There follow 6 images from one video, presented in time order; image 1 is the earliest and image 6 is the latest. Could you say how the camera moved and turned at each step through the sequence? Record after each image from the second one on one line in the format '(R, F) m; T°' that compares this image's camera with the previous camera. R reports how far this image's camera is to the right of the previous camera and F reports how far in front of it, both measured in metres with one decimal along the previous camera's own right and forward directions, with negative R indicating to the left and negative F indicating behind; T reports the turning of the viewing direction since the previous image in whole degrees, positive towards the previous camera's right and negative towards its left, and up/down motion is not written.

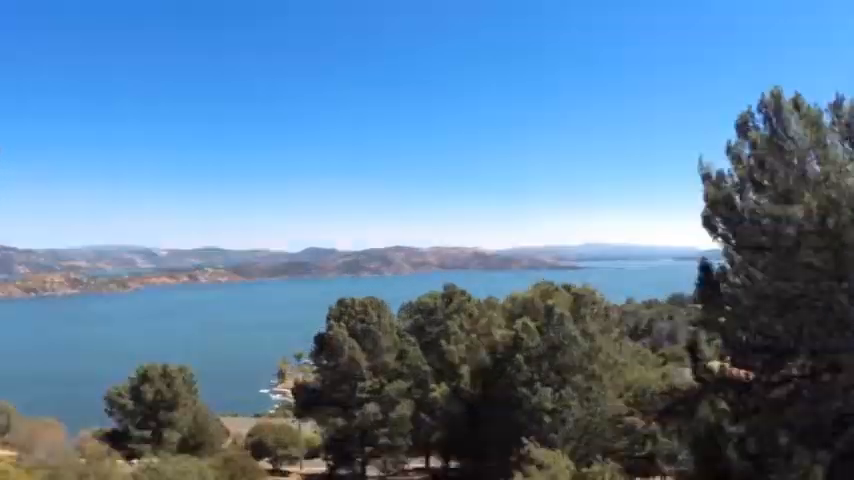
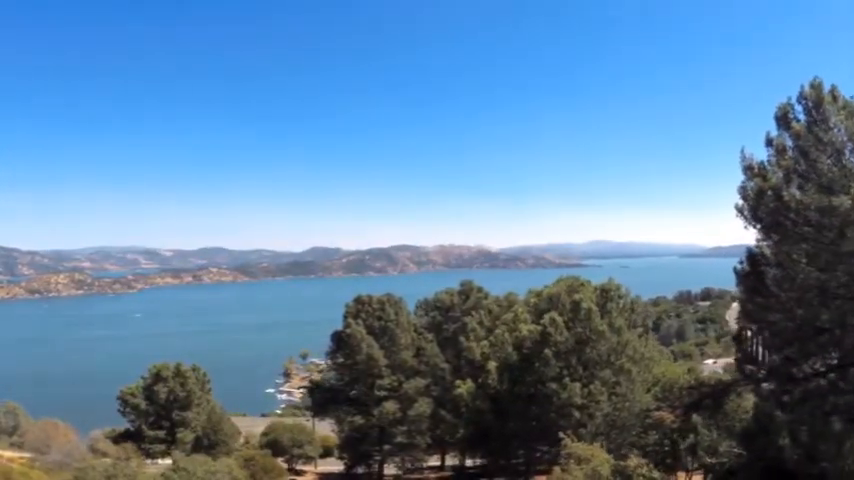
(-0.6, +0.5) m; 0°
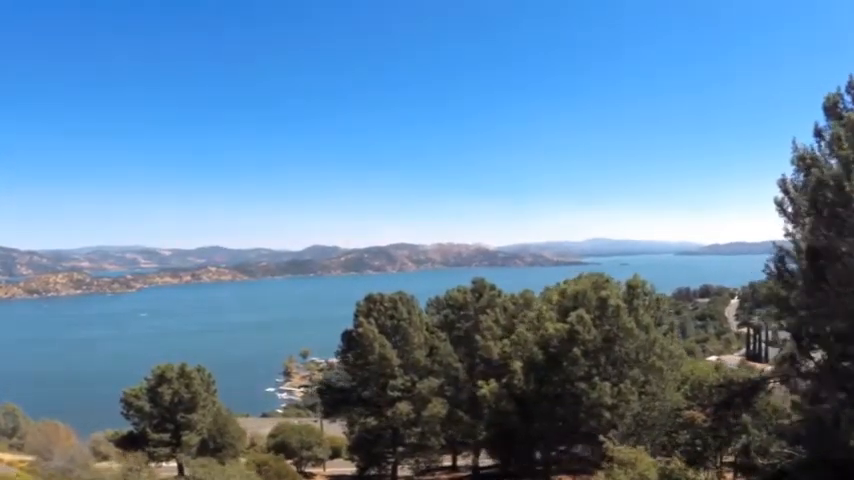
(-0.7, +1.1) m; 0°
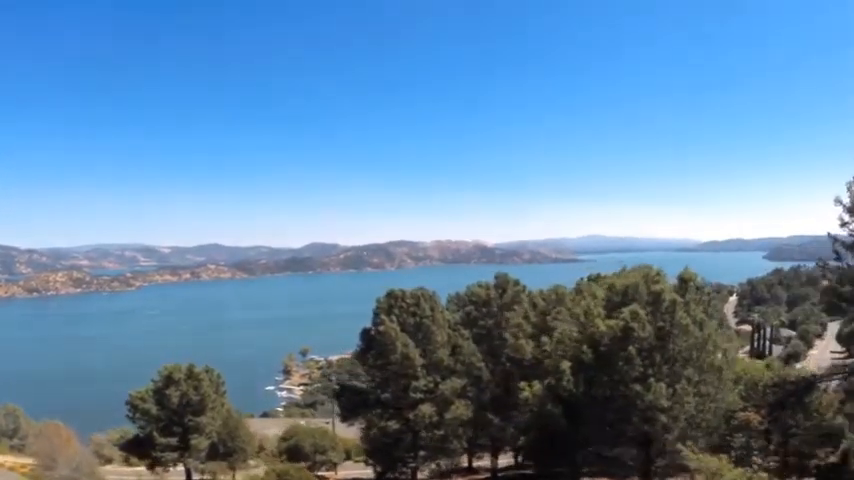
(-1.1, +1.9) m; 0°
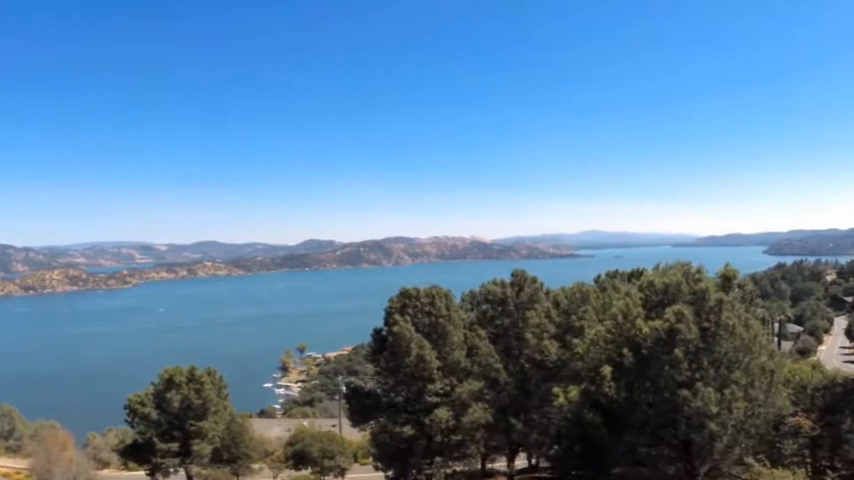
(-0.8, +1.7) m; 0°
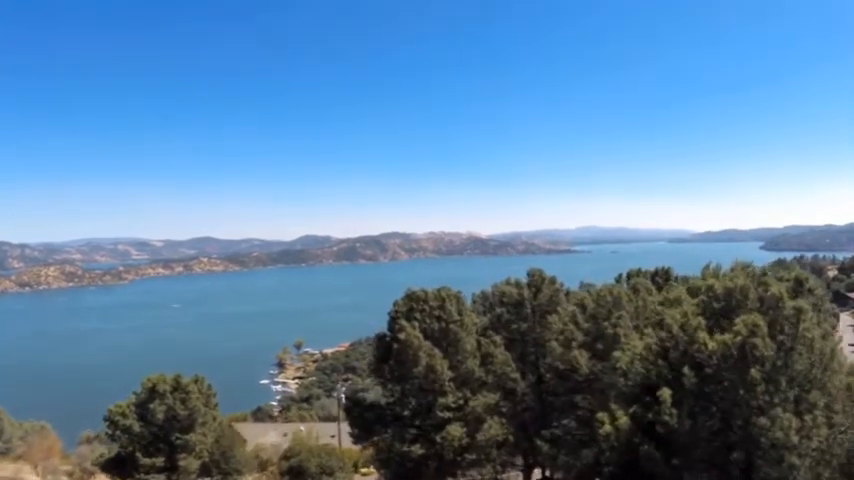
(-0.5, +3.1) m; 0°
